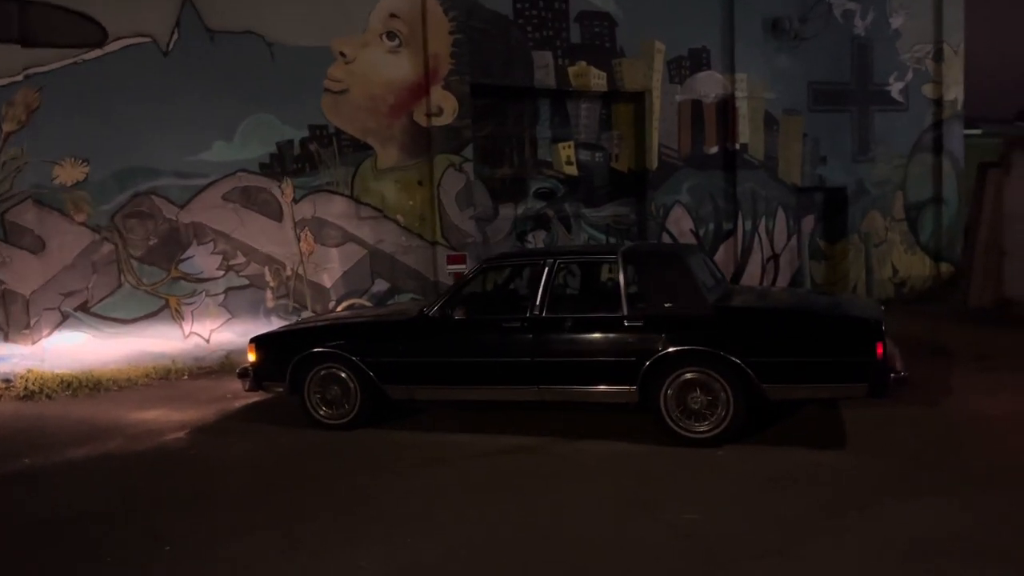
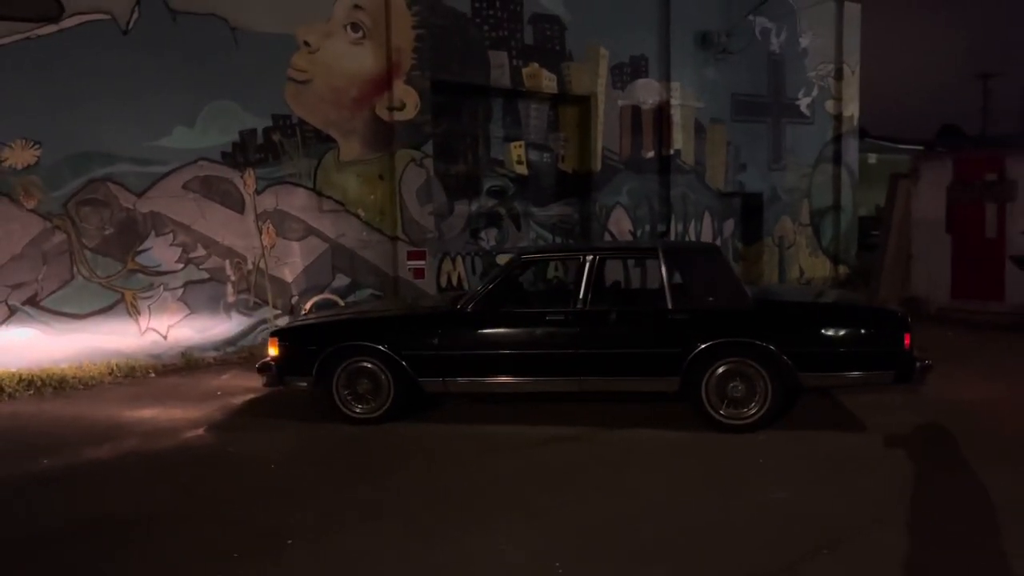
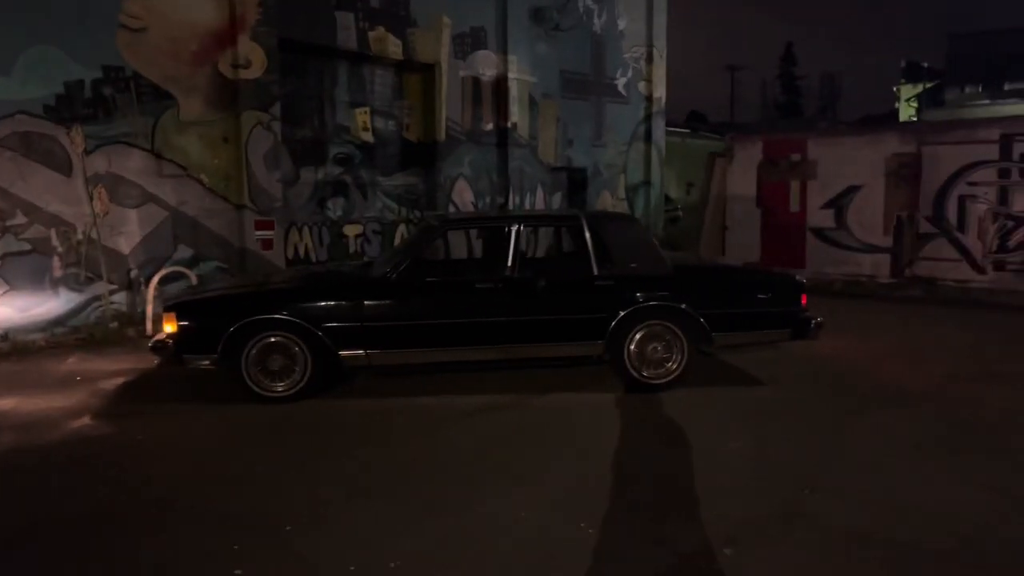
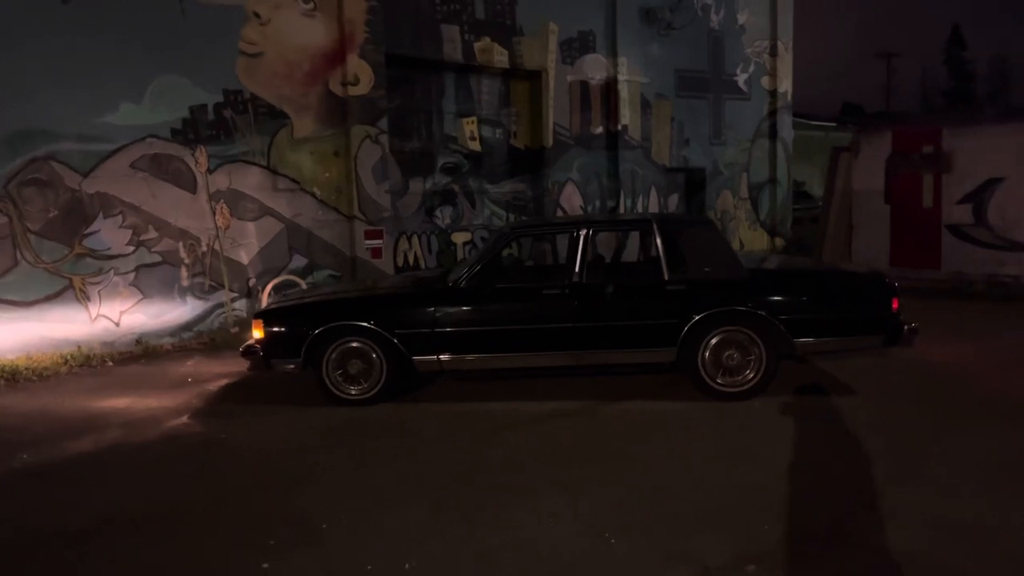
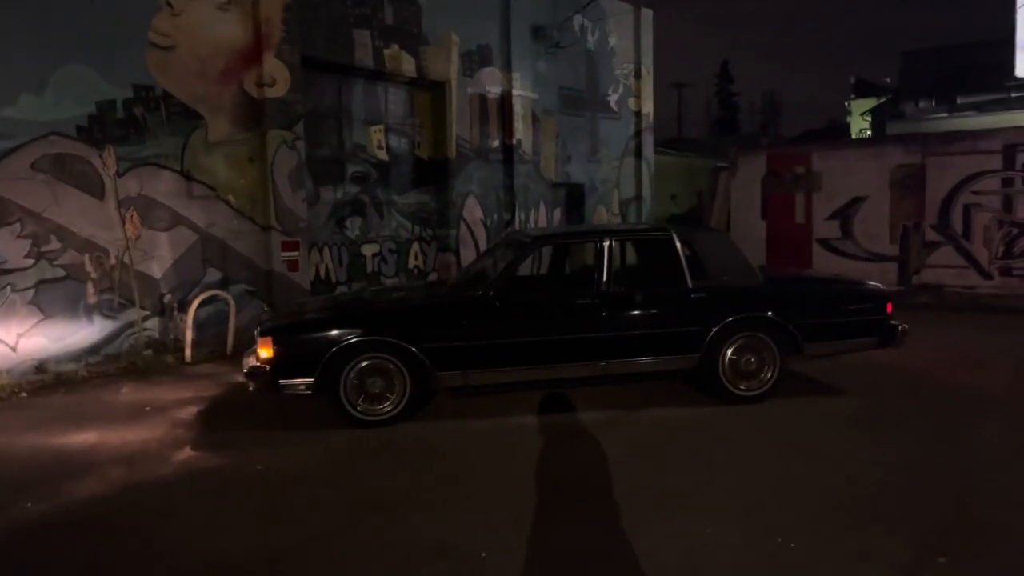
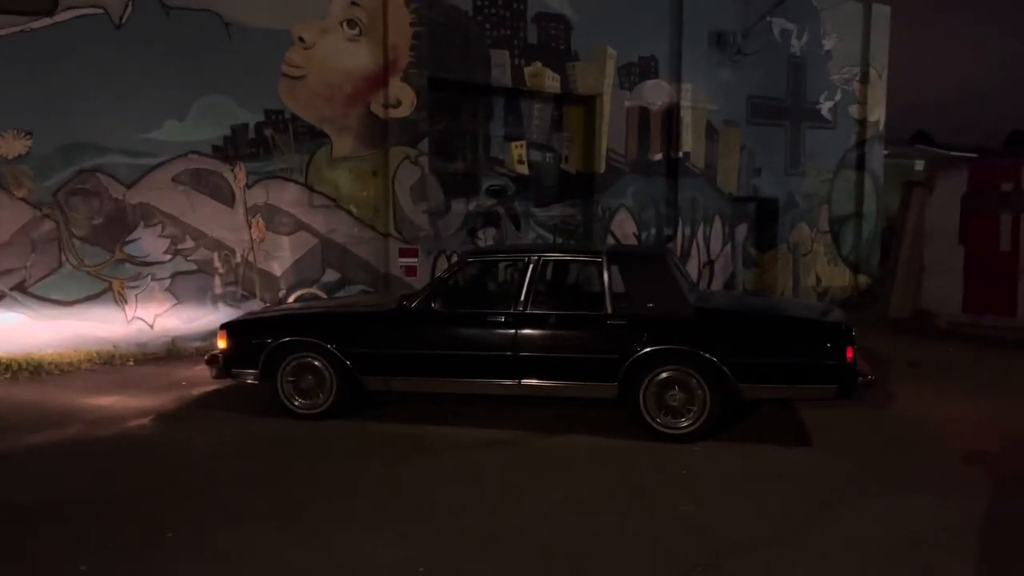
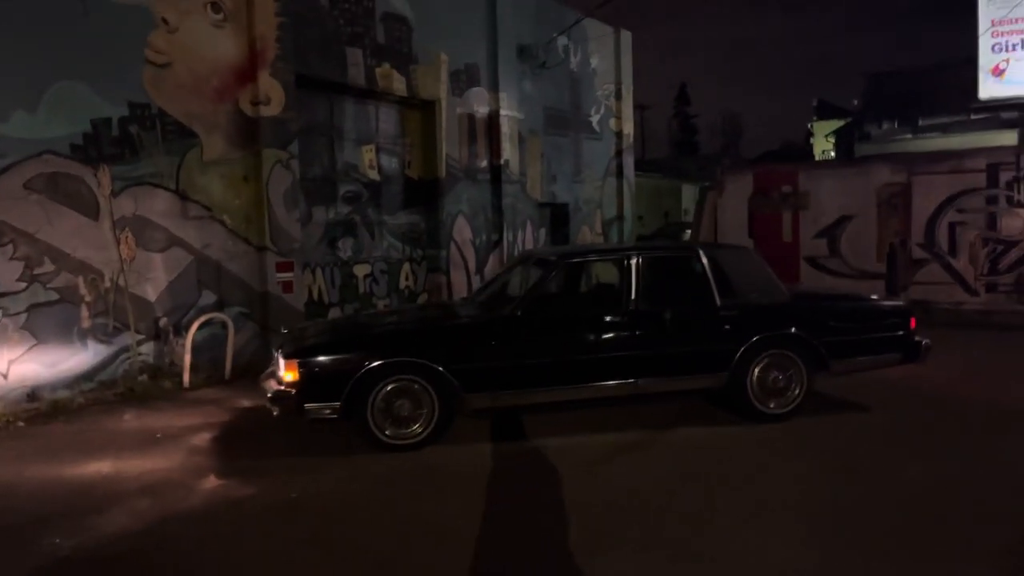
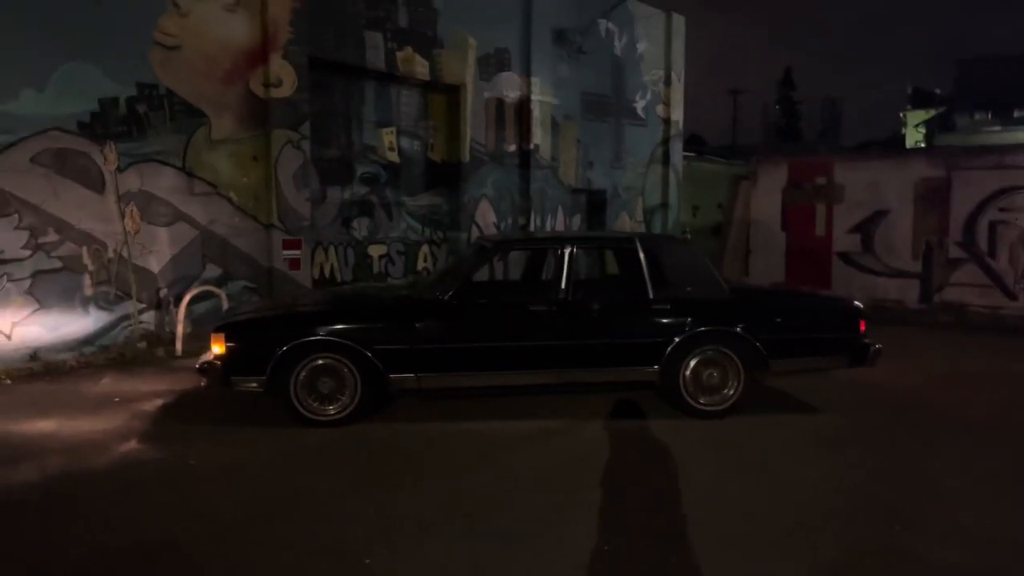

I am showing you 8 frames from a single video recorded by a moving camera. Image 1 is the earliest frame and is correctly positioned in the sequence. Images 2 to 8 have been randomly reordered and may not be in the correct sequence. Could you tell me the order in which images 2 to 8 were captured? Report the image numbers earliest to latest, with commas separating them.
6, 2, 4, 3, 8, 5, 7
